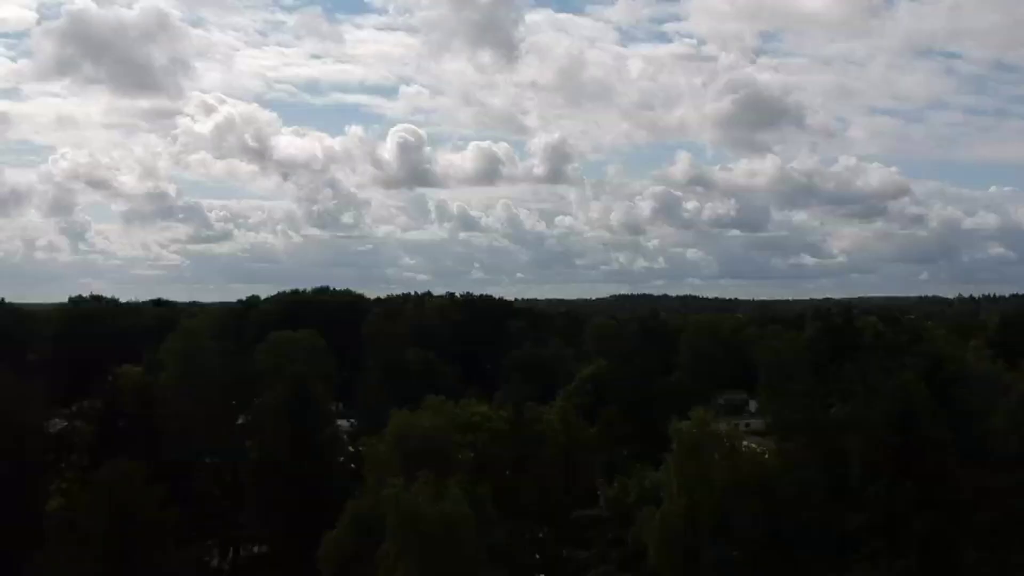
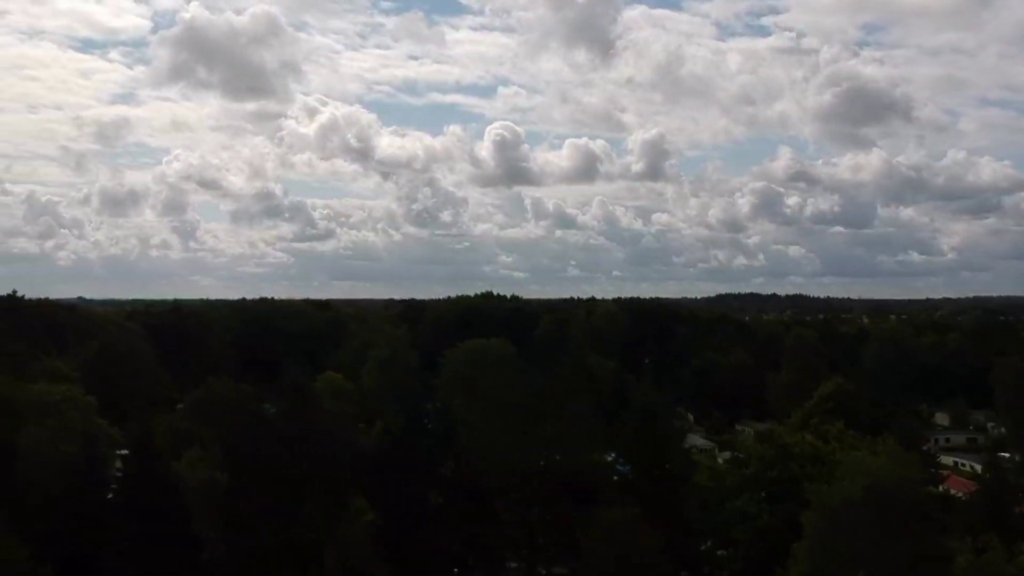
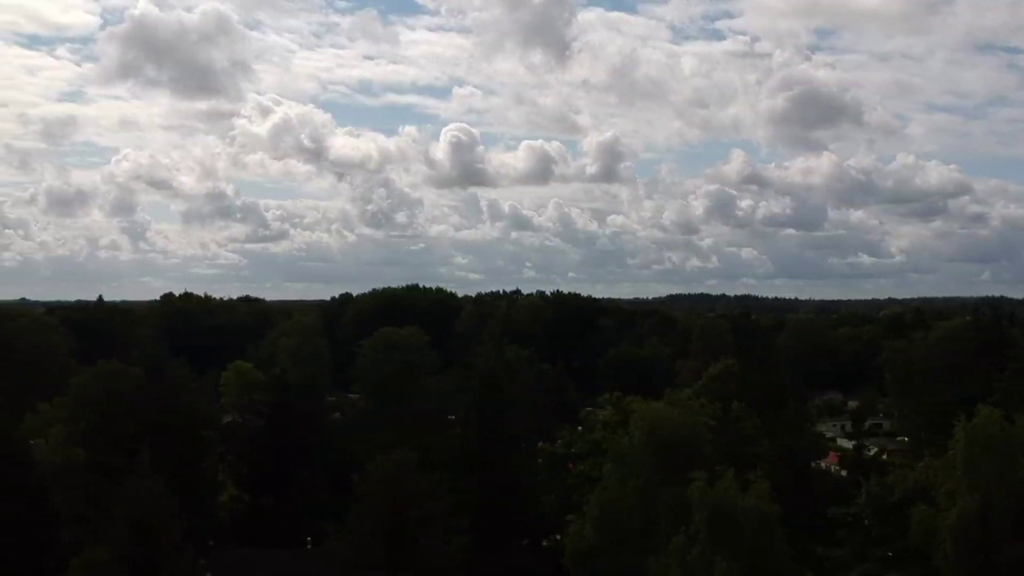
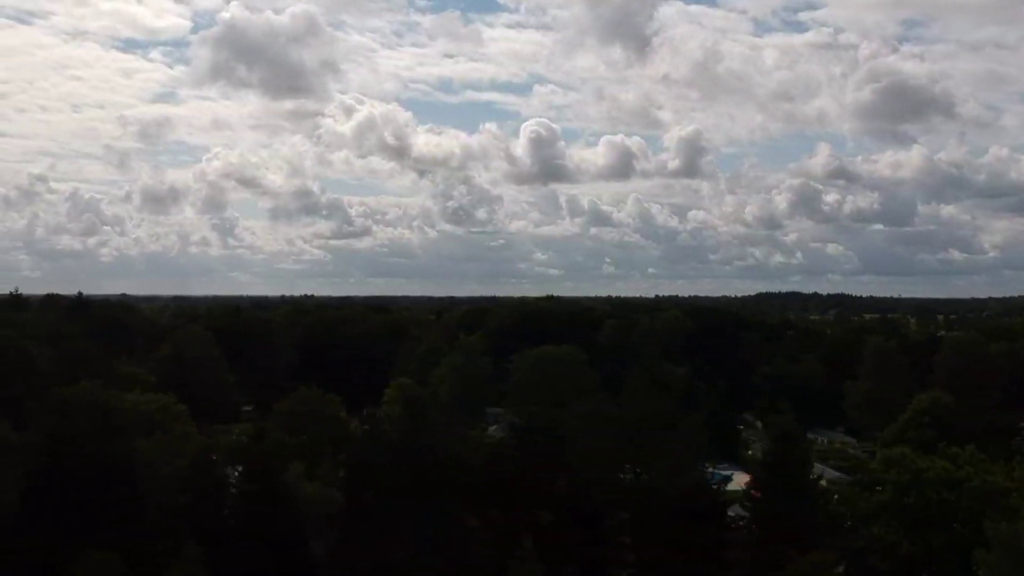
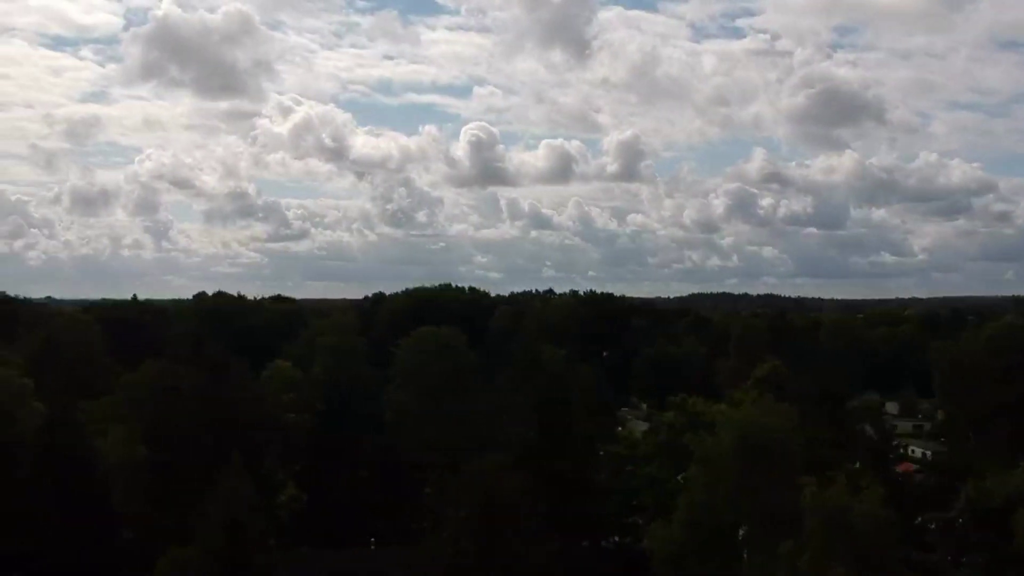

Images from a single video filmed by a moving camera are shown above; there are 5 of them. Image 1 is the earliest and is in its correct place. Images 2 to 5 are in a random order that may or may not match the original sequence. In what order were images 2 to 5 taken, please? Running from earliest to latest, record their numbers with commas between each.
3, 5, 2, 4
